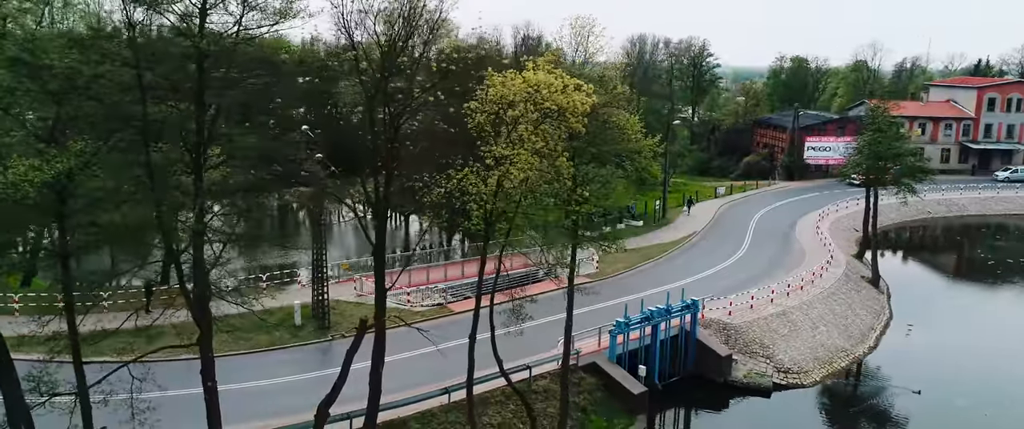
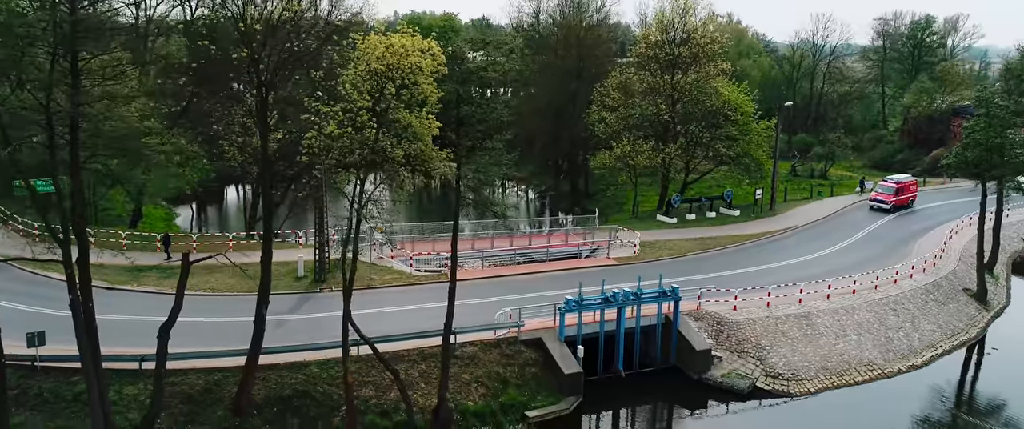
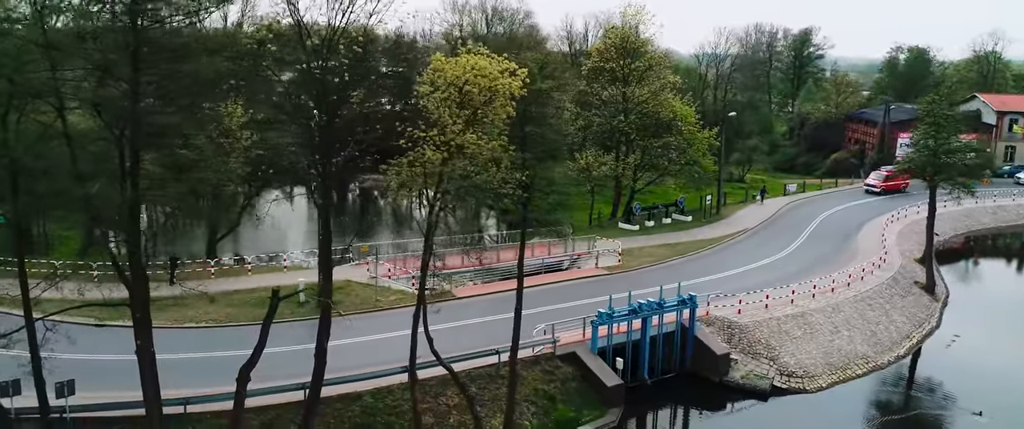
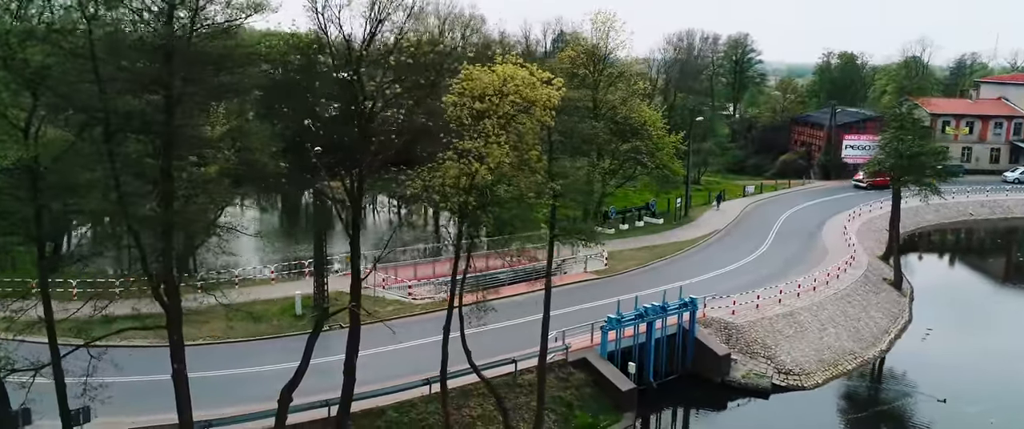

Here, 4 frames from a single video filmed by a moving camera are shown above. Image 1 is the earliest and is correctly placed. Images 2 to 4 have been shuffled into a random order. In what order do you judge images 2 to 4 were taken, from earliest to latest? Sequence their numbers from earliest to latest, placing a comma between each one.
4, 3, 2
